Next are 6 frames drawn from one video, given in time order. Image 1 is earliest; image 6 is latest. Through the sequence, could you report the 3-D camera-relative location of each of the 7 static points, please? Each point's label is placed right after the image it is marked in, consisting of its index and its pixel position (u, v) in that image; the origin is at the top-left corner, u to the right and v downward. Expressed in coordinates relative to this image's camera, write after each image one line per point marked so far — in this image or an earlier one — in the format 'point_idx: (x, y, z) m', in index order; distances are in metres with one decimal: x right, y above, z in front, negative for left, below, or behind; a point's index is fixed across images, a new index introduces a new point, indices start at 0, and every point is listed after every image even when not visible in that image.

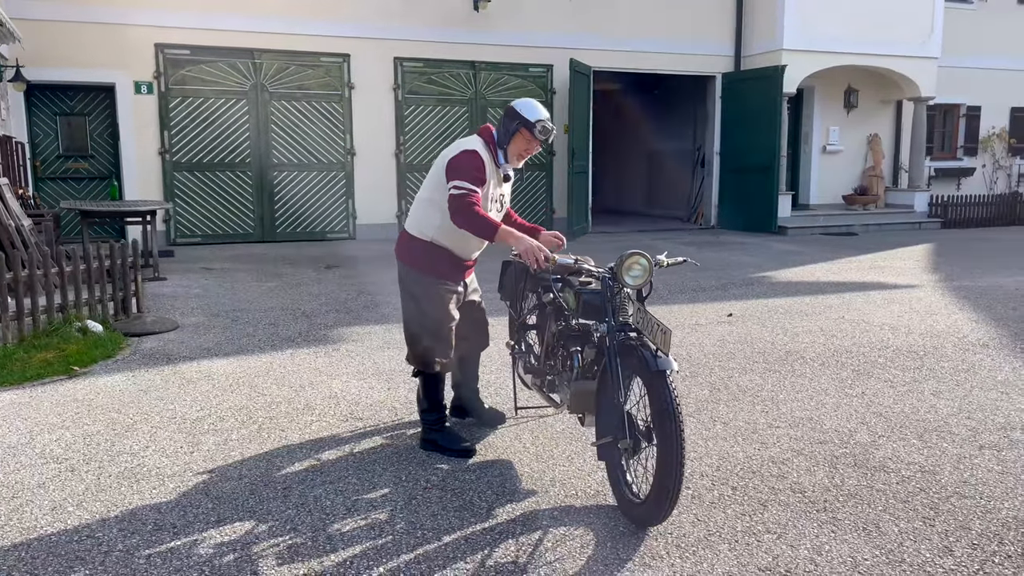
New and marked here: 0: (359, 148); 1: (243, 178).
0: (-2.4, +2.2, +13.0) m
1: (-4.0, +1.6, +12.4) m
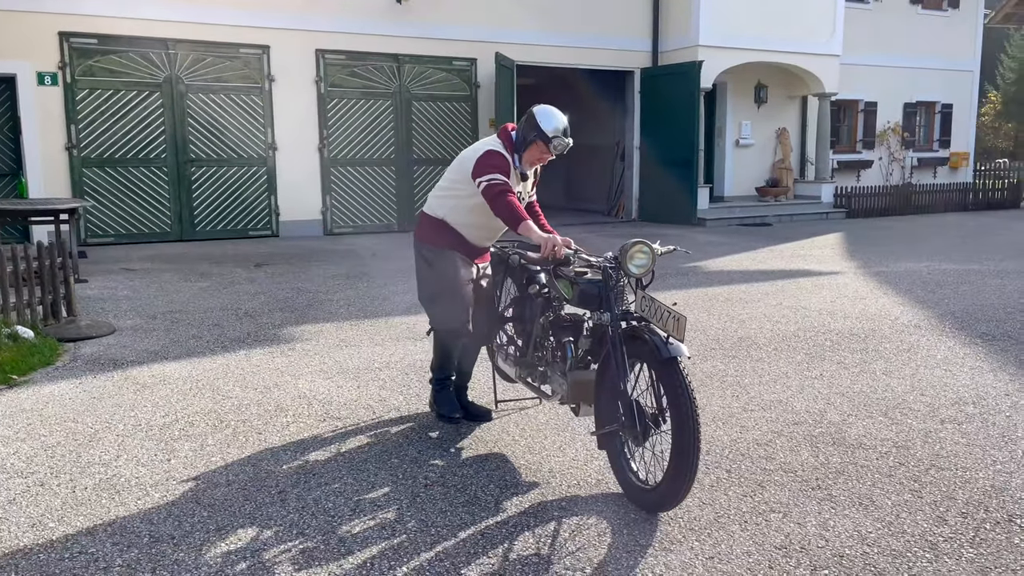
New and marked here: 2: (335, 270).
0: (-3.5, +2.2, +12.6) m
1: (-5.0, +1.6, +11.9) m
2: (-2.0, +0.2, +9.5) m
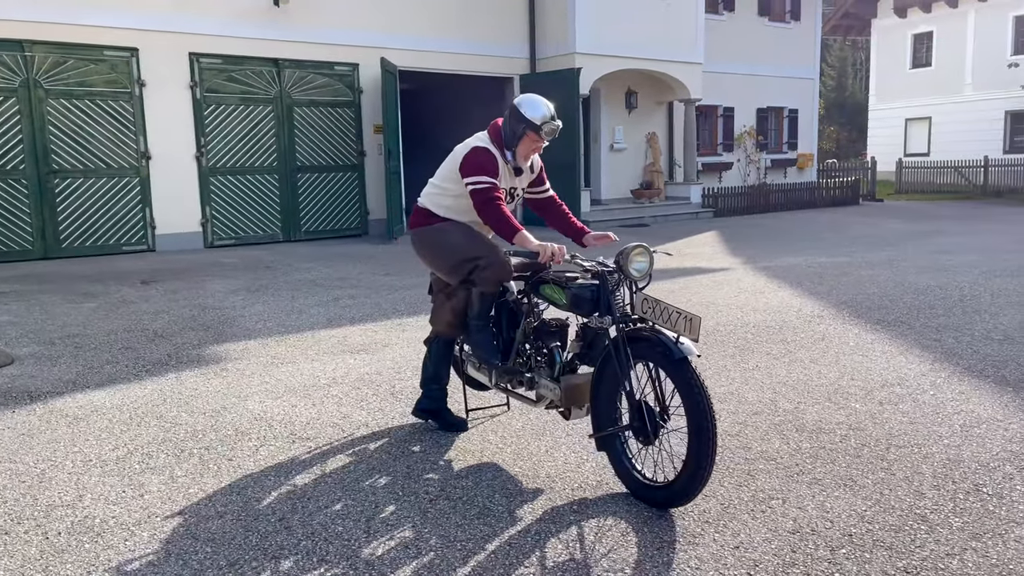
0: (-5.1, +1.9, +11.9) m
1: (-6.4, +1.3, +10.9) m
2: (-3.0, 0.0, +9.0) m
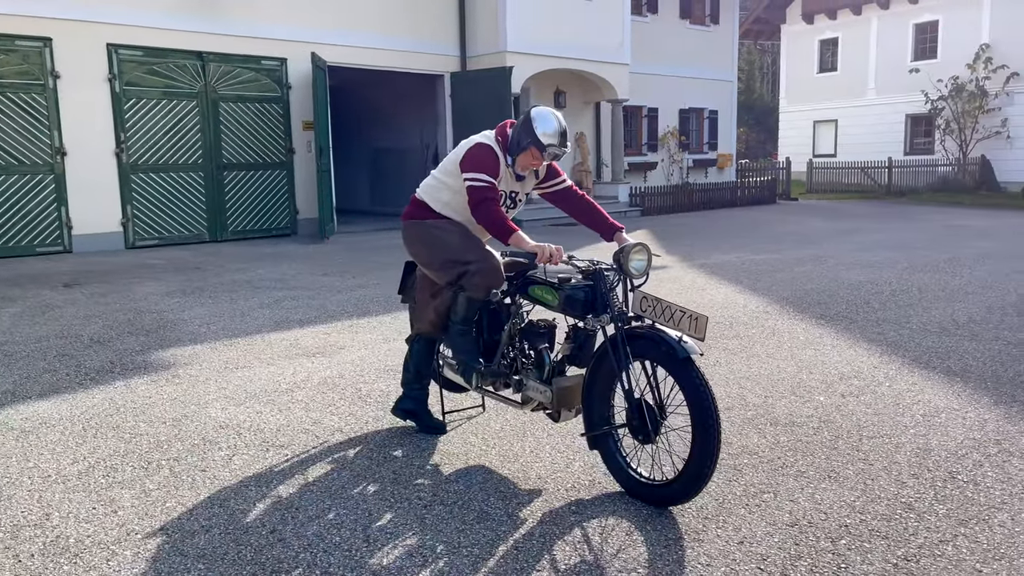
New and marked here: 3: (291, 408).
0: (-6.0, +1.9, +11.3) m
1: (-7.2, +1.3, +10.2) m
2: (-3.6, 0.0, +8.6) m
3: (-1.2, -0.6, +4.5) m
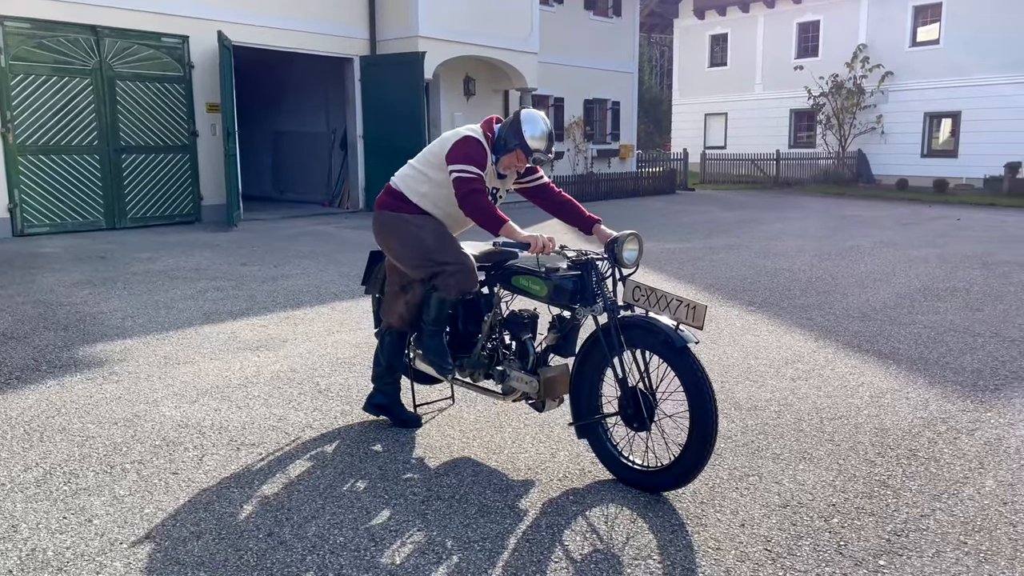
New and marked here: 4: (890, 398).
0: (-7.0, +2.0, +10.4) m
1: (-8.0, +1.3, +9.1) m
2: (-4.3, +0.1, +8.1) m
3: (-1.4, -0.6, +4.3) m
4: (+2.1, -0.6, +4.6) m
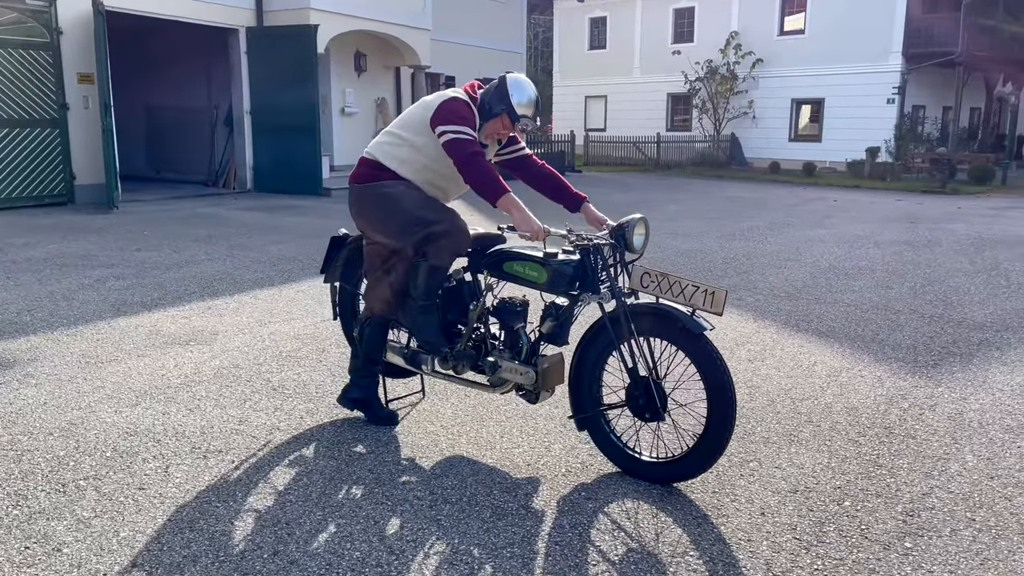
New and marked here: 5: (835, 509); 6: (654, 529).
0: (-8.0, +2.1, +9.0) m
1: (-8.8, +1.4, +7.6) m
2: (-4.9, +0.2, +7.2) m
3: (-1.5, -0.6, +3.9) m
4: (+1.9, -0.5, +4.7) m
5: (+1.2, -0.8, +3.1) m
6: (+0.5, -0.8, +2.9) m
